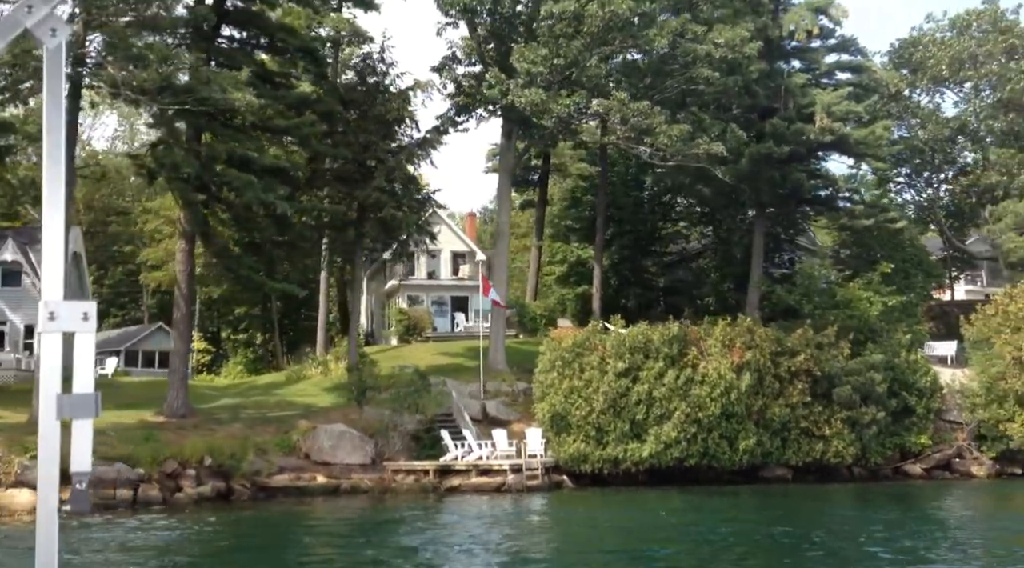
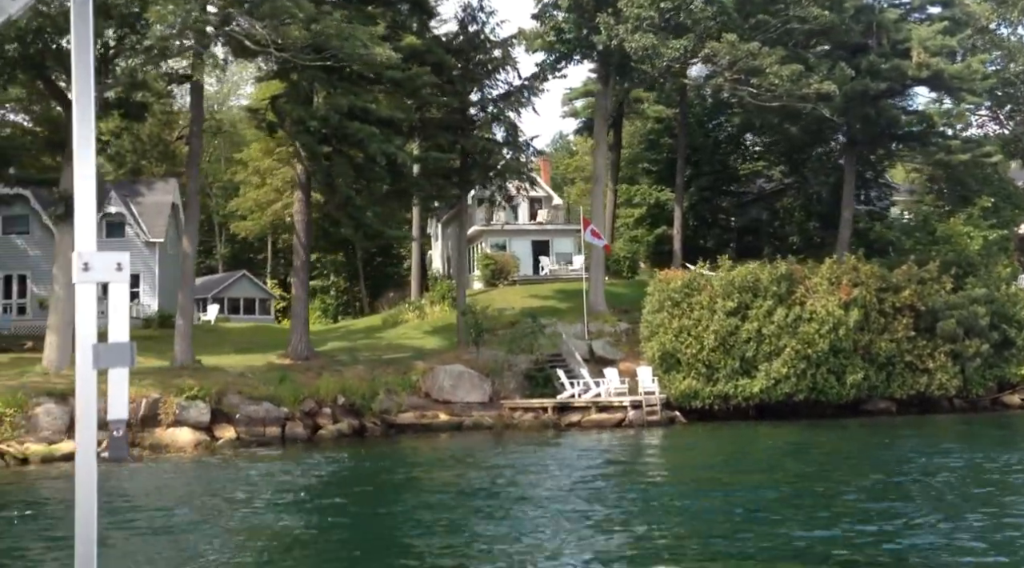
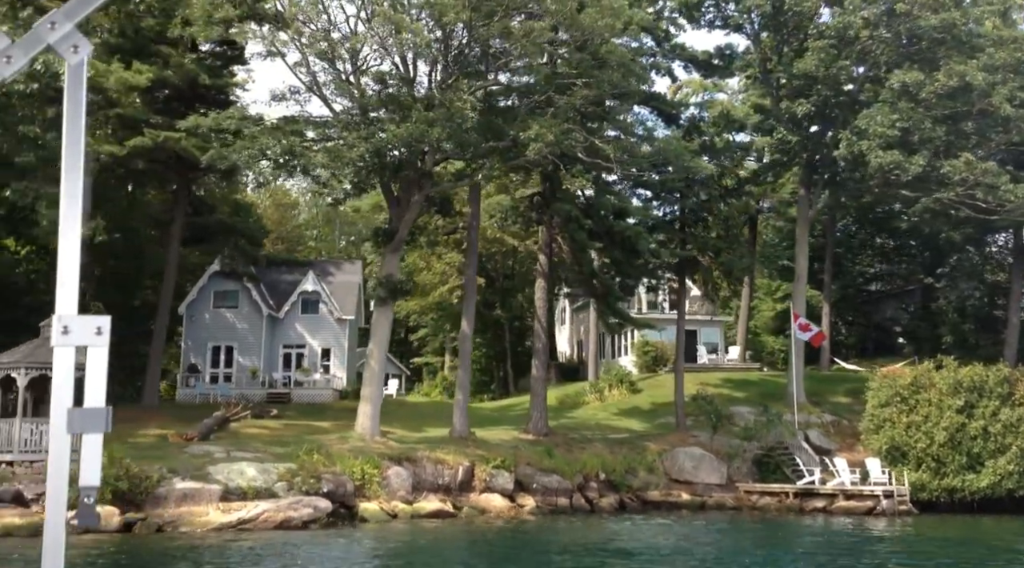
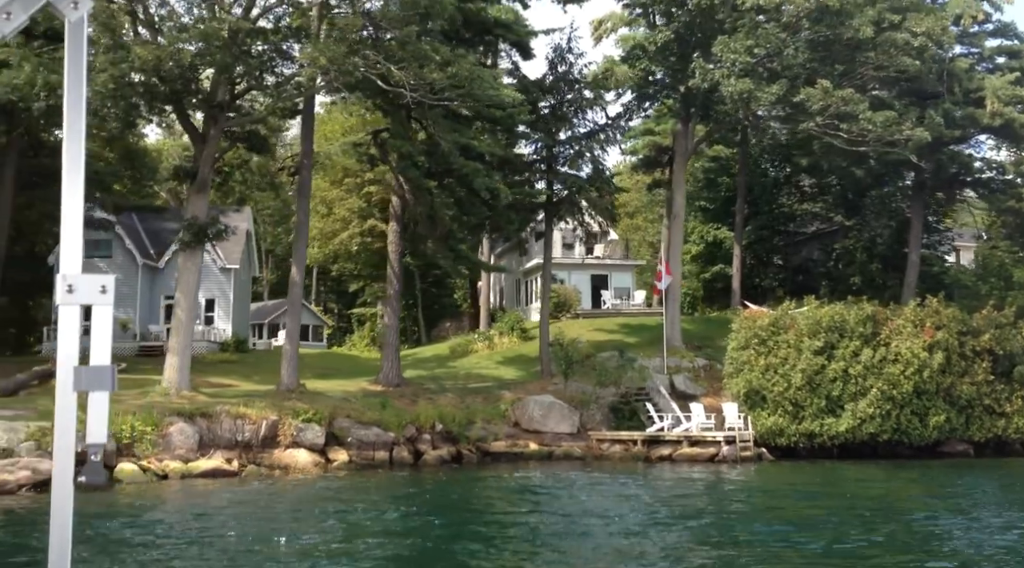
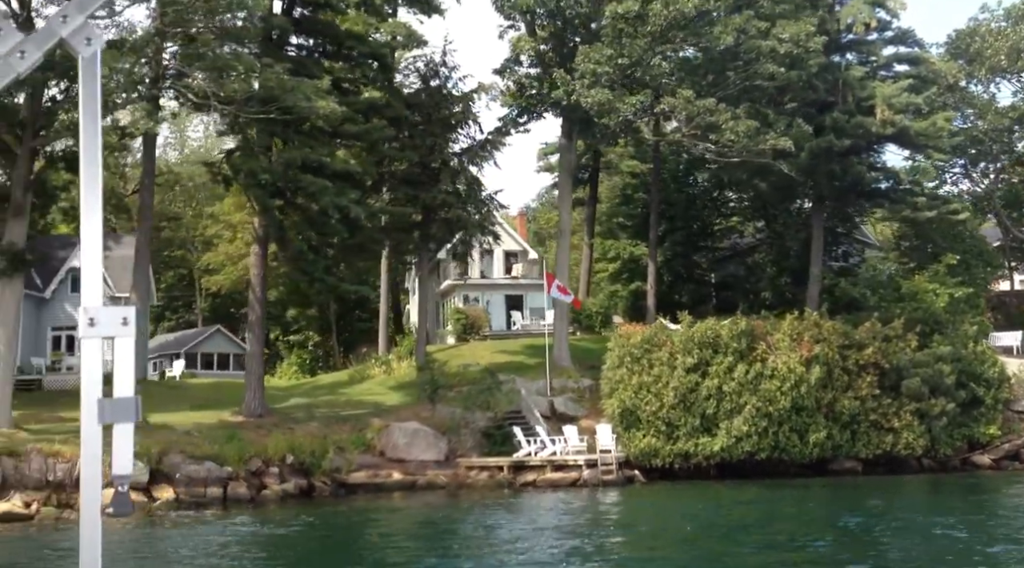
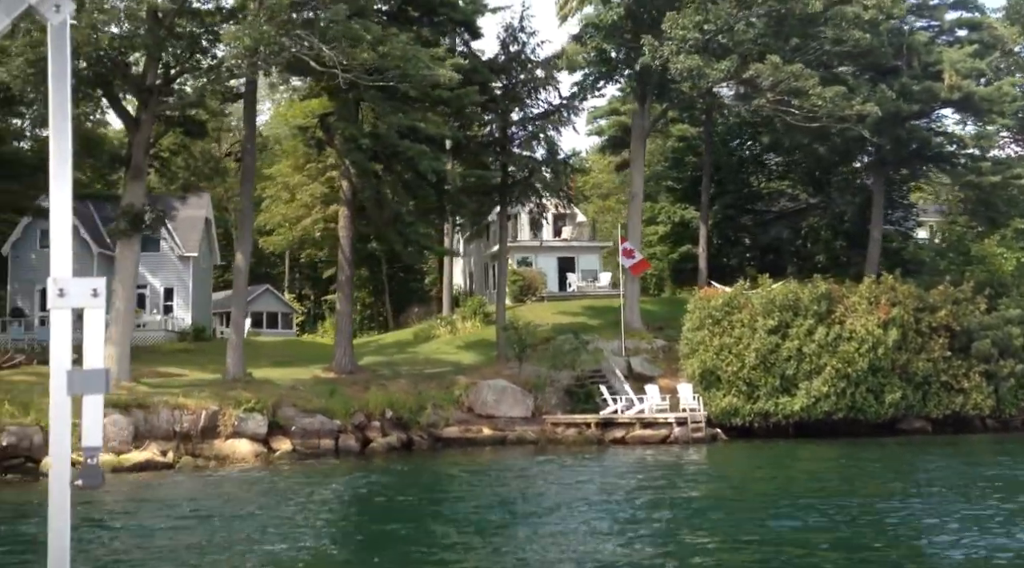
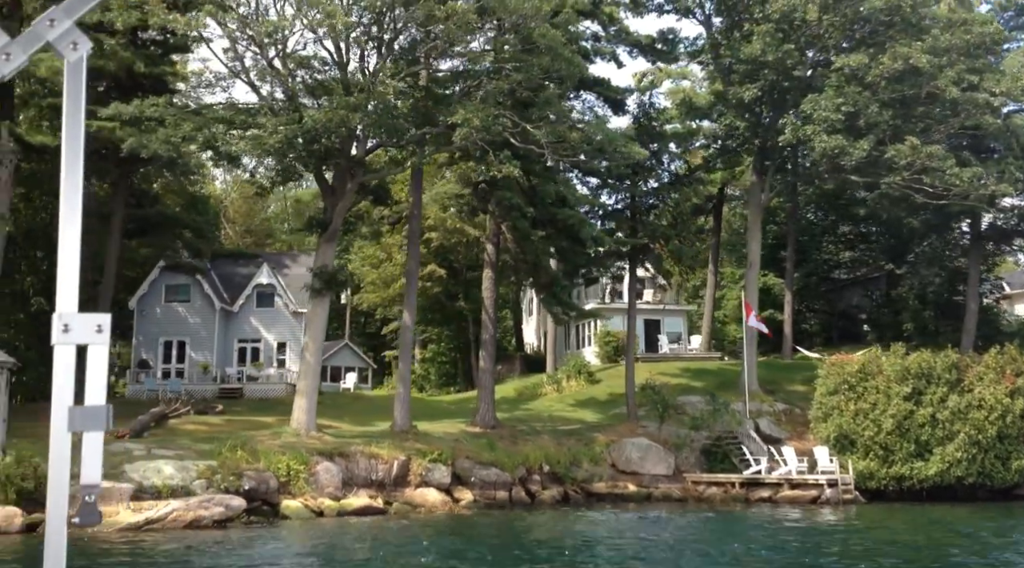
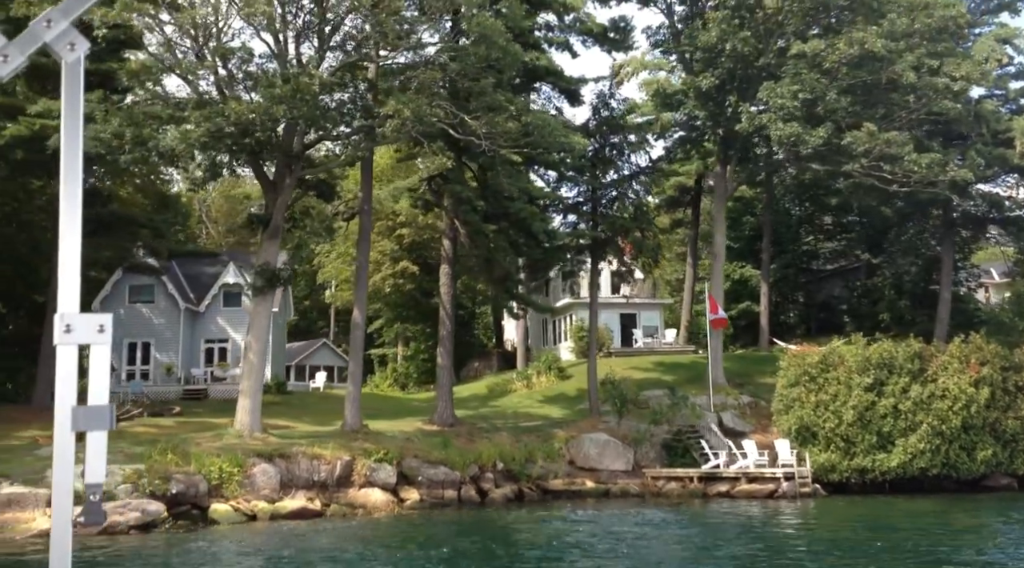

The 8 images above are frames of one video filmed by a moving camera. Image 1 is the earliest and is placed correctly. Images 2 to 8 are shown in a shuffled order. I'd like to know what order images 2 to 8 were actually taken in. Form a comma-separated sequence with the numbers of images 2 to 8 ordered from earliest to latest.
5, 2, 6, 4, 8, 7, 3
